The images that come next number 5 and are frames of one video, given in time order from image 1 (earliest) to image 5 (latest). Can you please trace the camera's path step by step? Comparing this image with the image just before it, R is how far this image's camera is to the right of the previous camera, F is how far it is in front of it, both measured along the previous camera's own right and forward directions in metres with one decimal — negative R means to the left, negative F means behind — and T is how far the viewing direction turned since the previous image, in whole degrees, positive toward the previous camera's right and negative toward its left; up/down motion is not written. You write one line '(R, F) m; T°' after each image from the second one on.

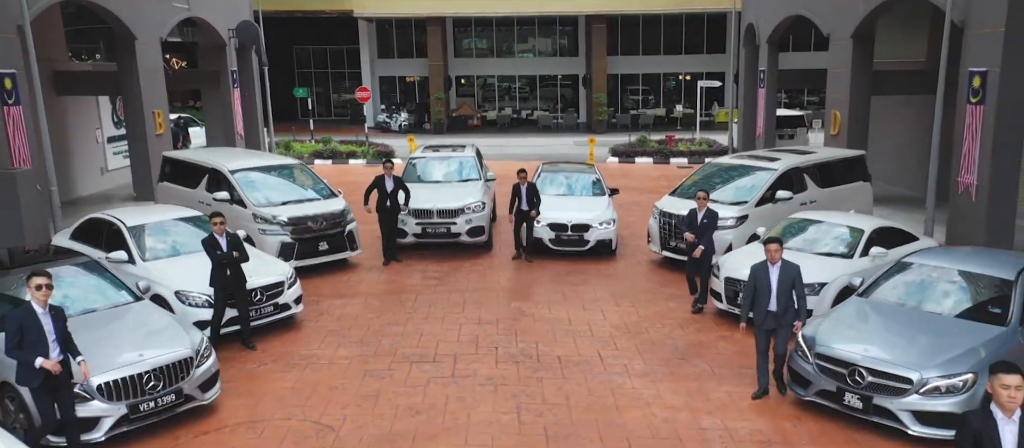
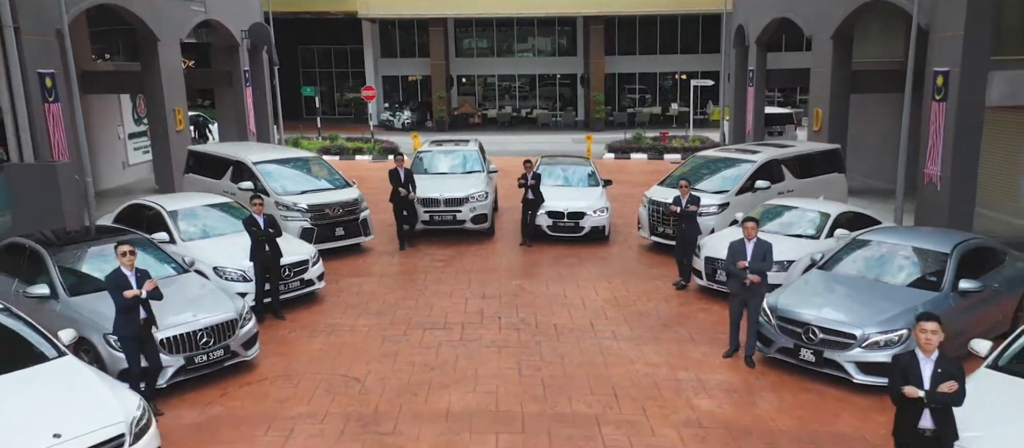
(0.0, -1.0) m; 0°
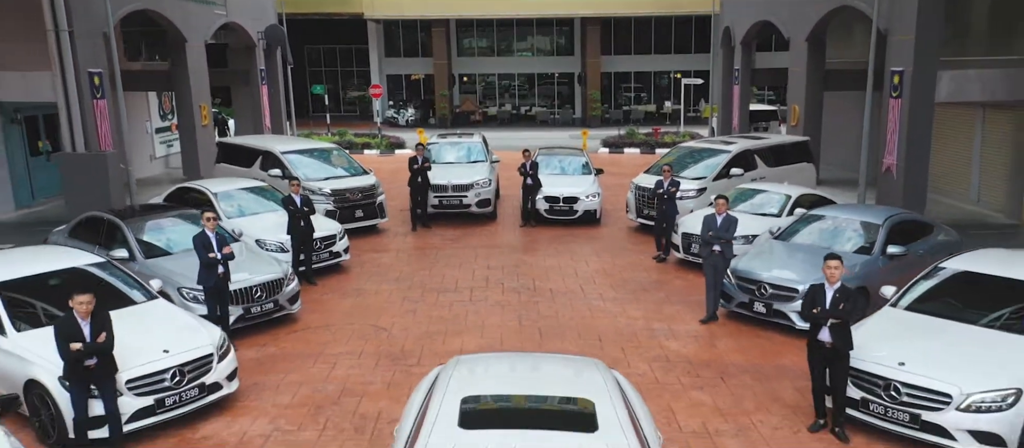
(0.0, -1.5) m; 0°
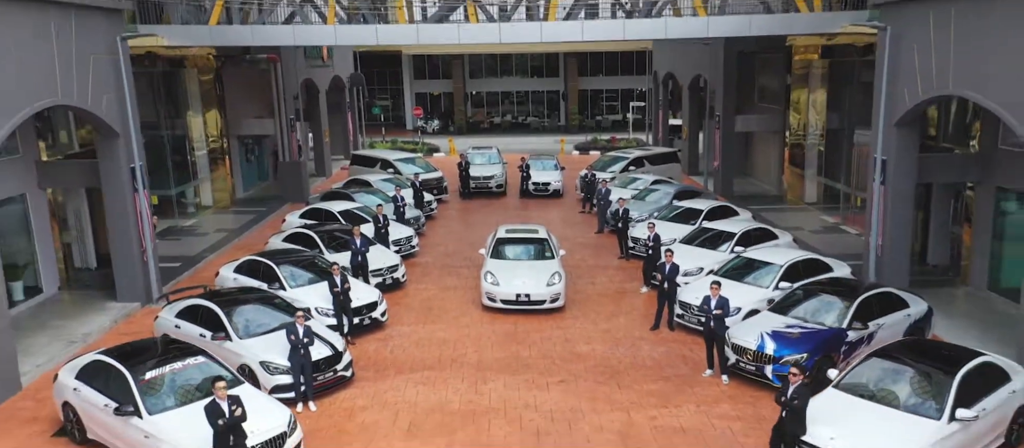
(-0.2, -12.4) m; 0°
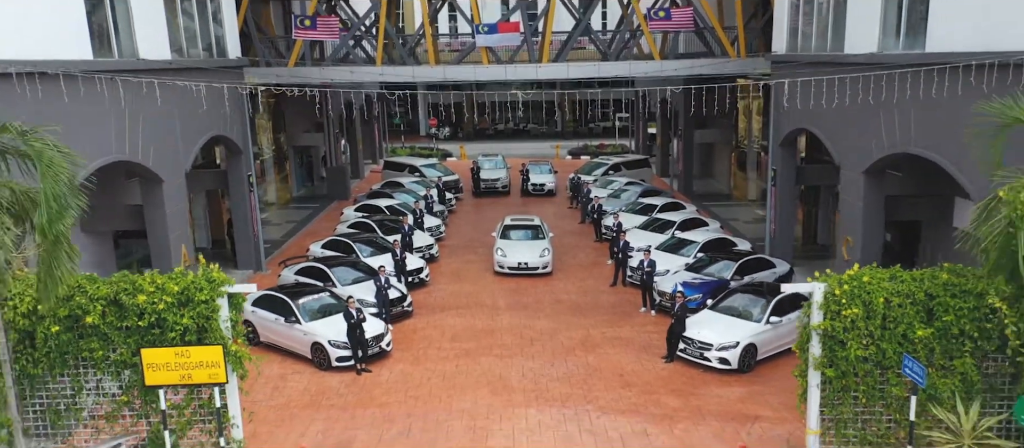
(0.0, -6.3) m; 0°
